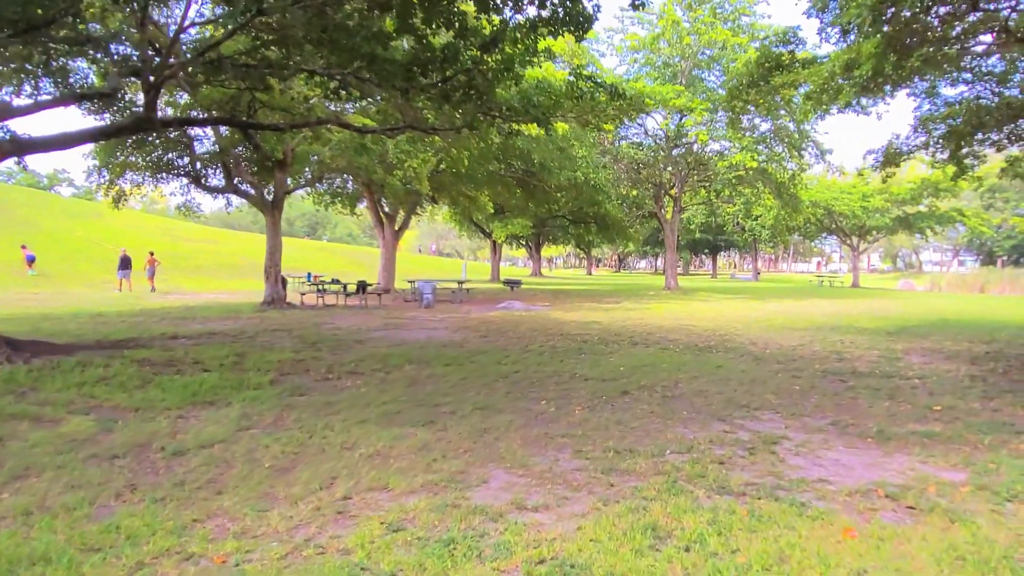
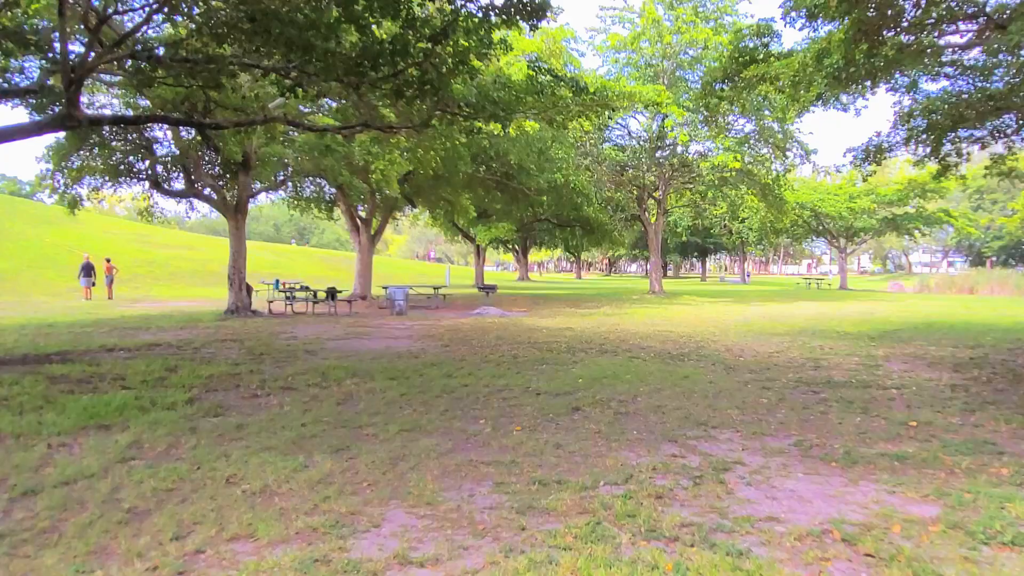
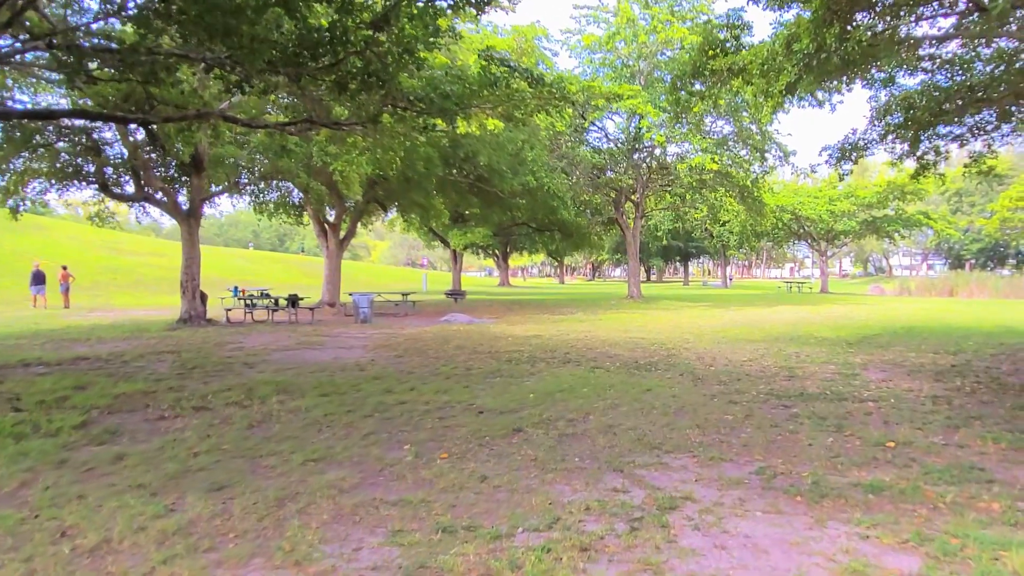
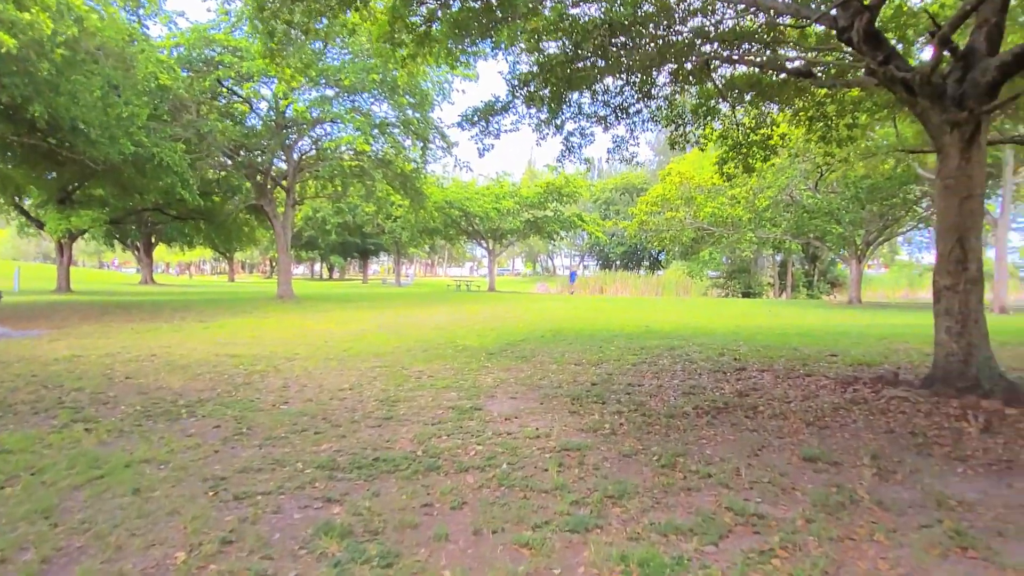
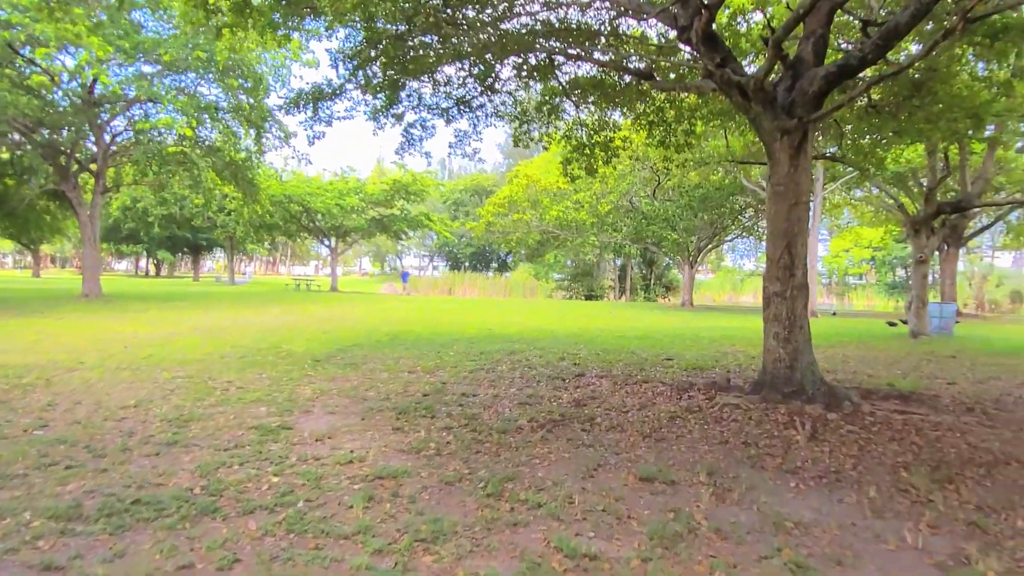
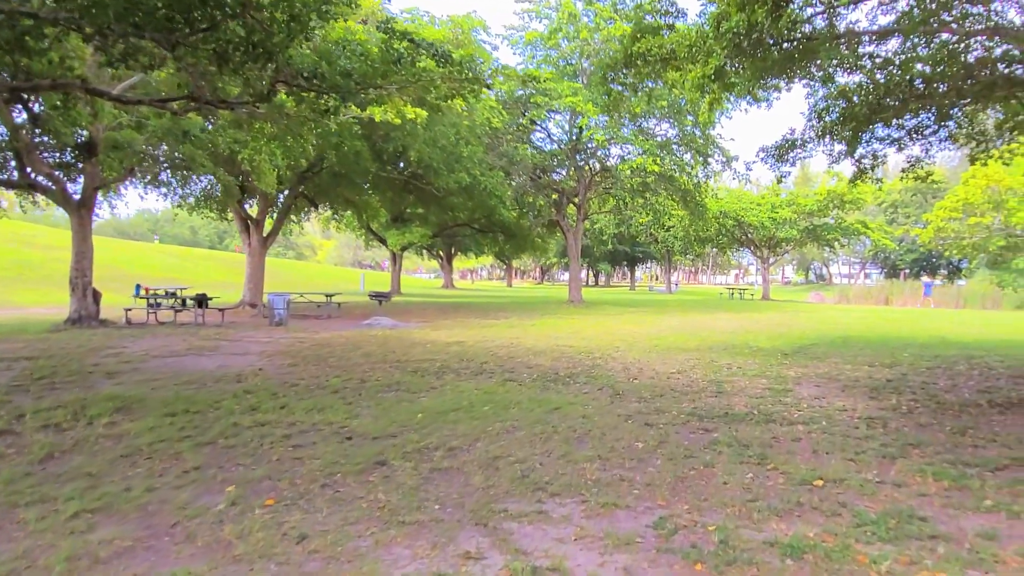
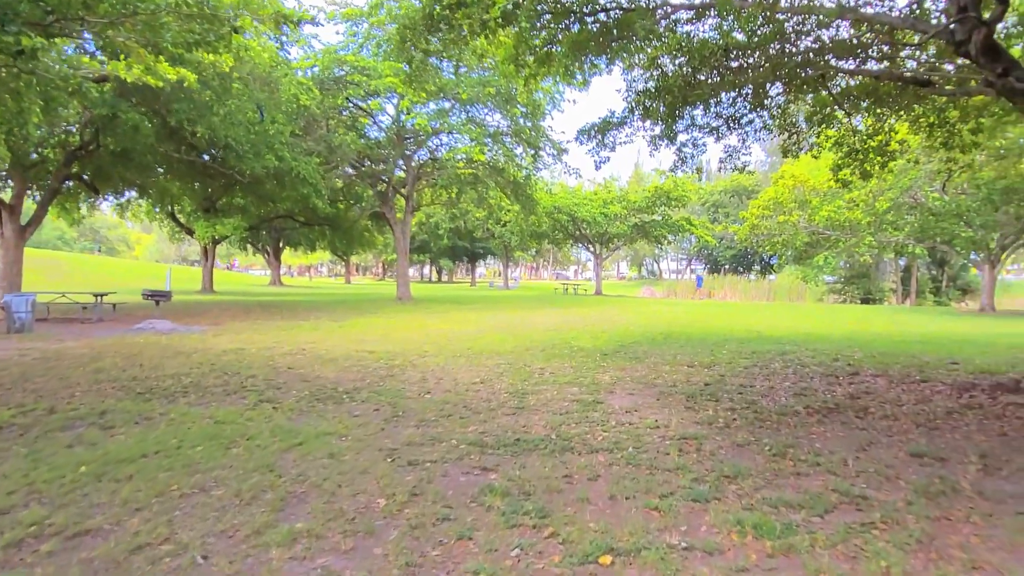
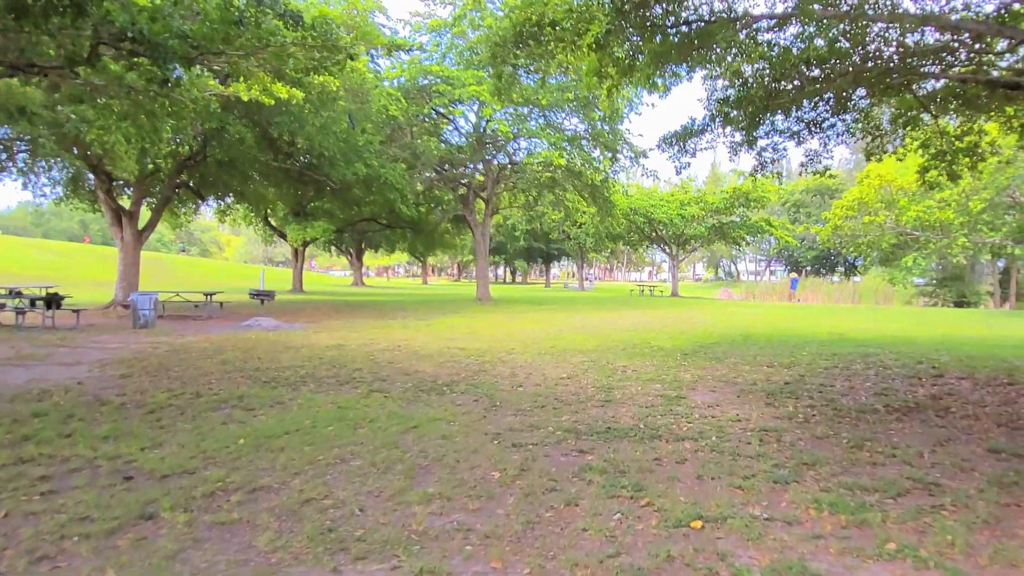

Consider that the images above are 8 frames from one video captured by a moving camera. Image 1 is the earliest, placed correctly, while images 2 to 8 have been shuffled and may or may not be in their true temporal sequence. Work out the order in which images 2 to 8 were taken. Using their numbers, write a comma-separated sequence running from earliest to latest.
2, 3, 6, 8, 7, 4, 5
